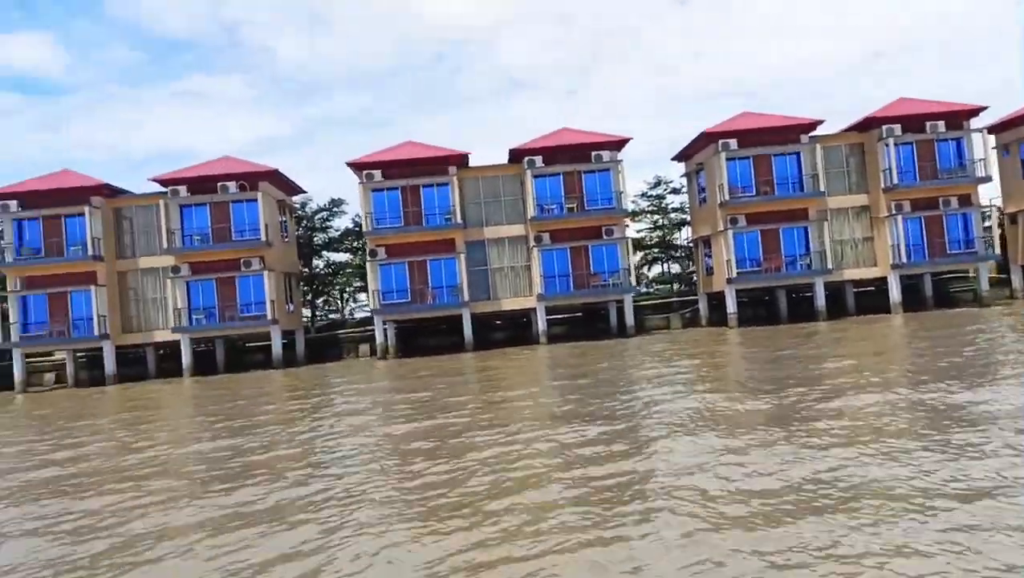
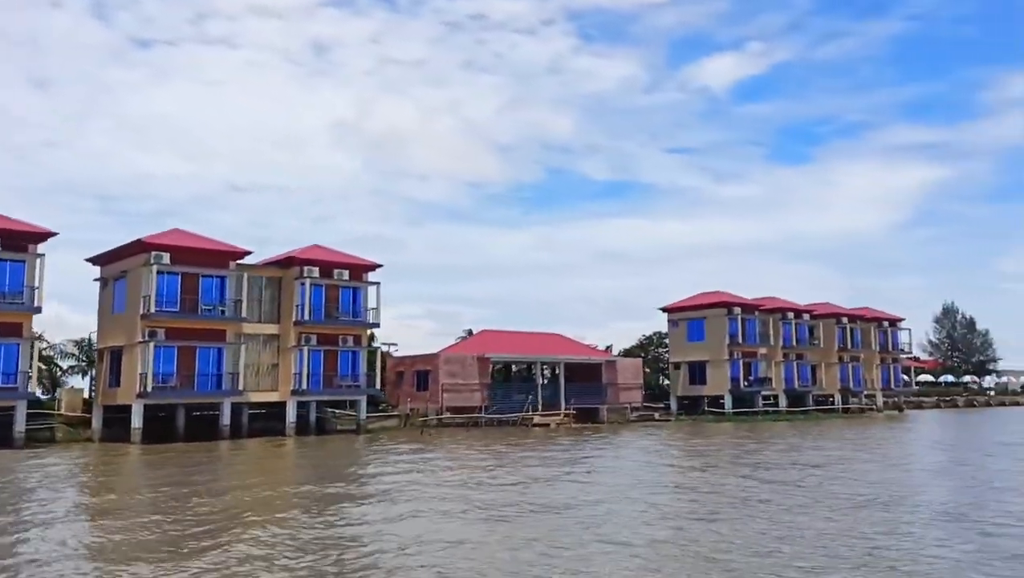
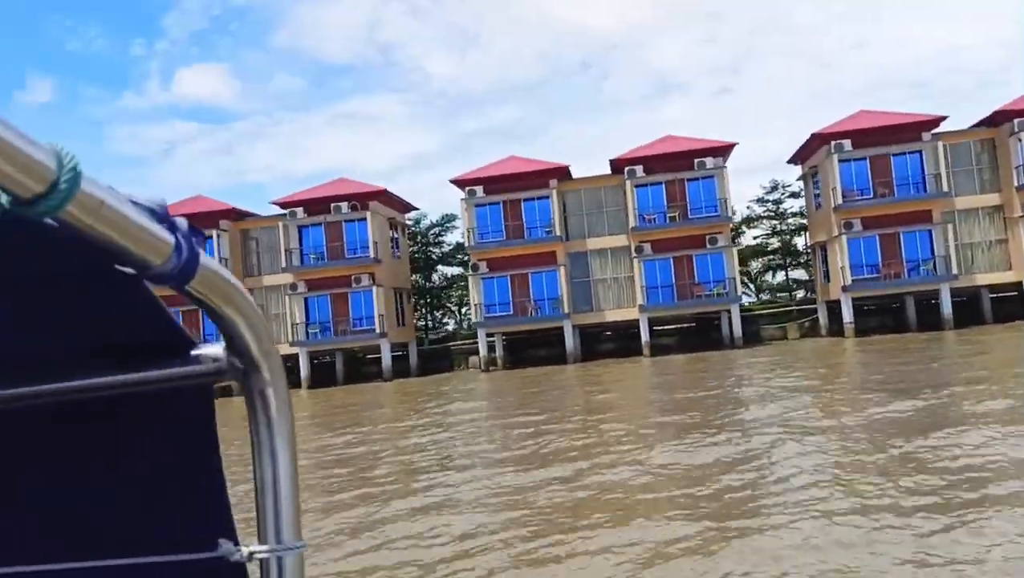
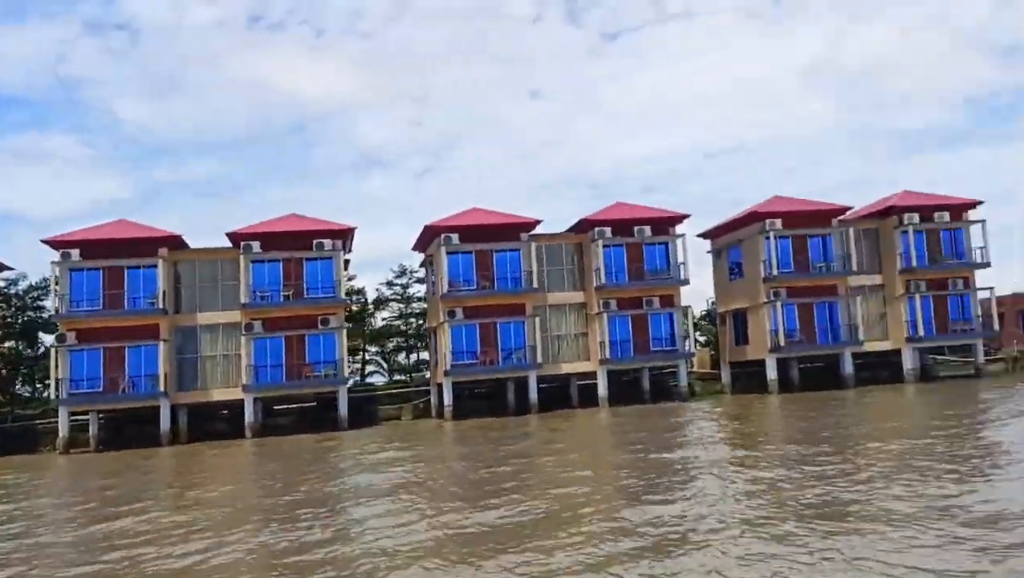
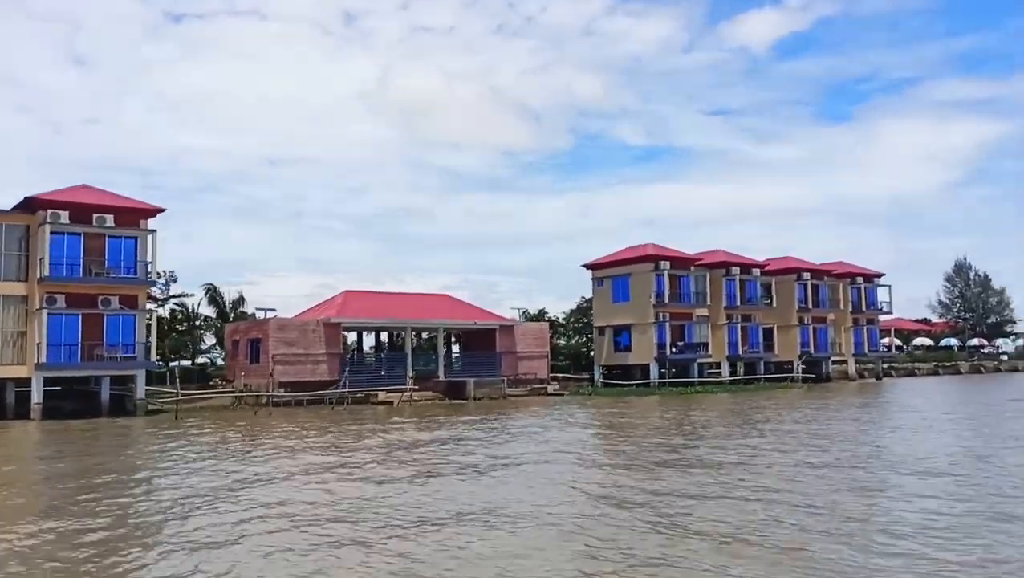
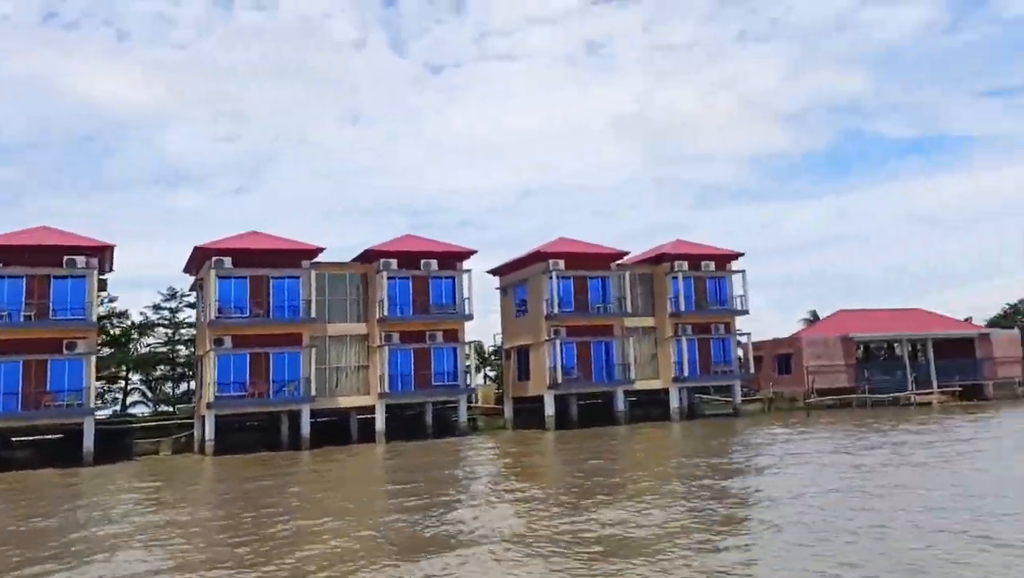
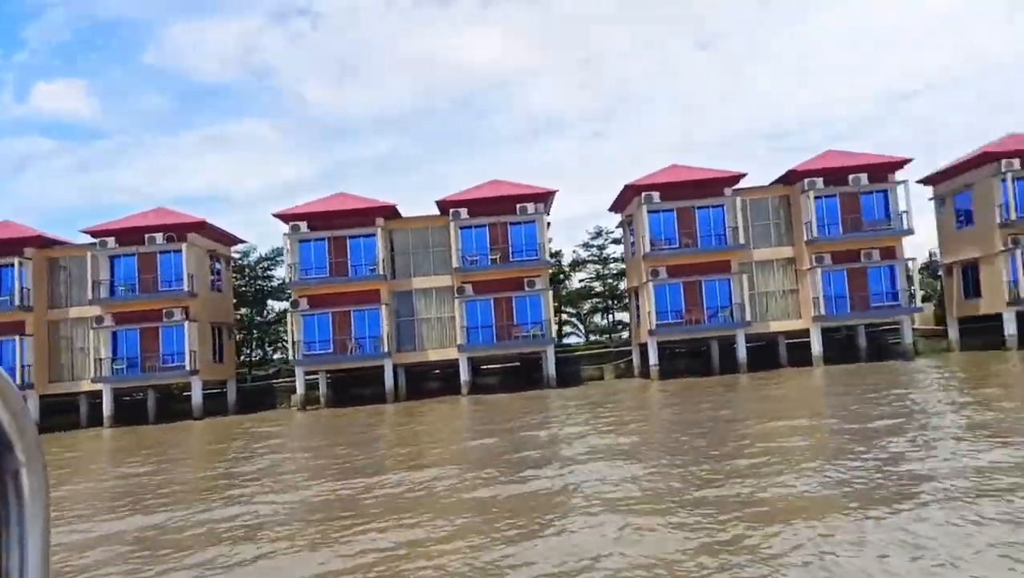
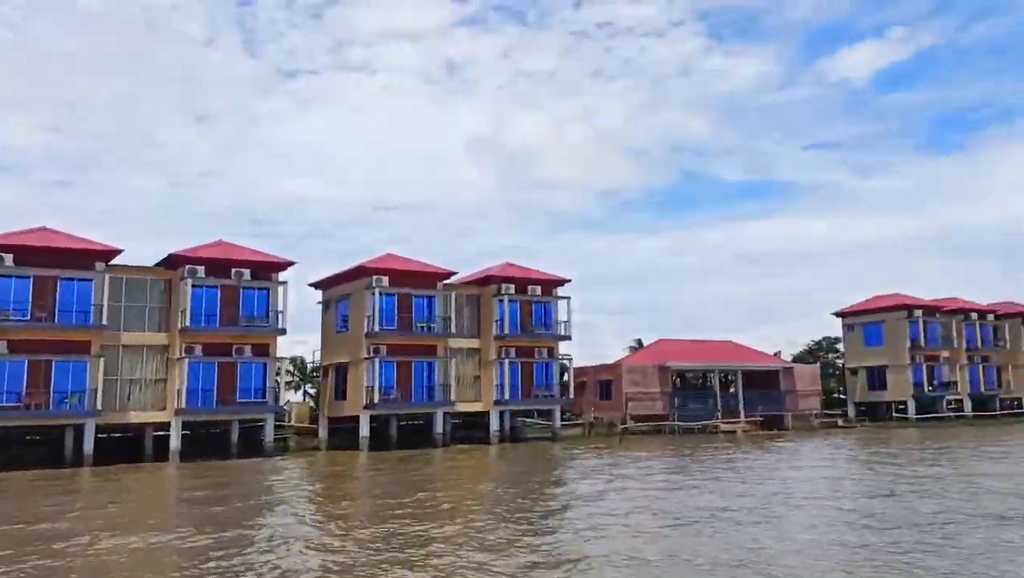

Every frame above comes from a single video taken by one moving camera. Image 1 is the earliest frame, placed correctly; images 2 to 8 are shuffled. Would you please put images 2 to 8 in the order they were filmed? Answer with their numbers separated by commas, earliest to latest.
3, 7, 4, 6, 8, 2, 5
